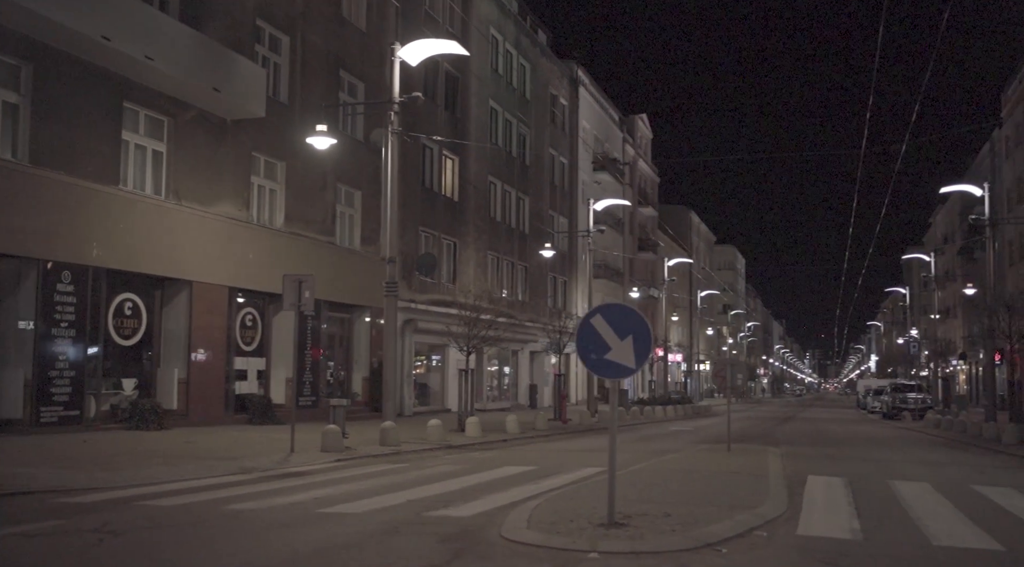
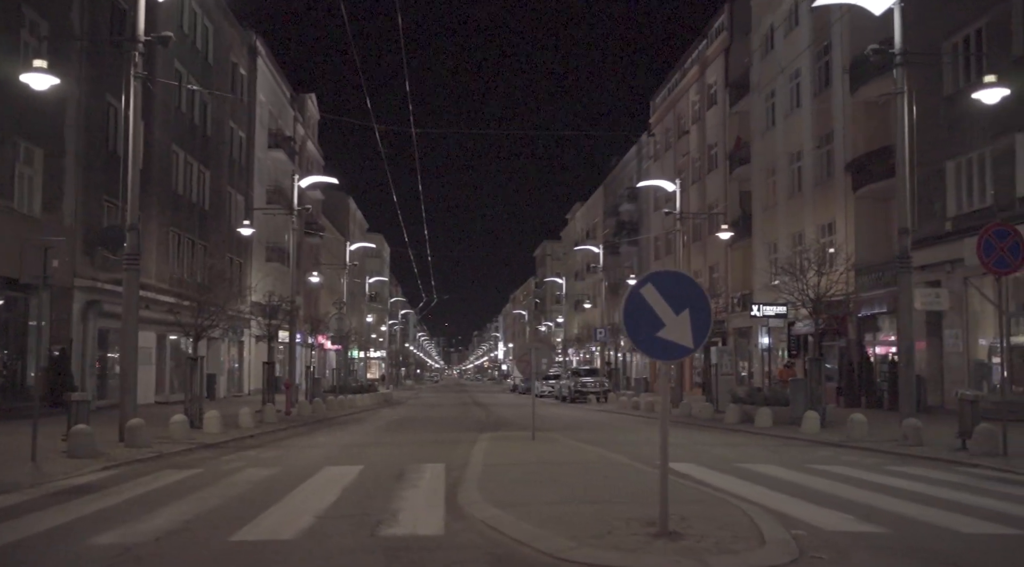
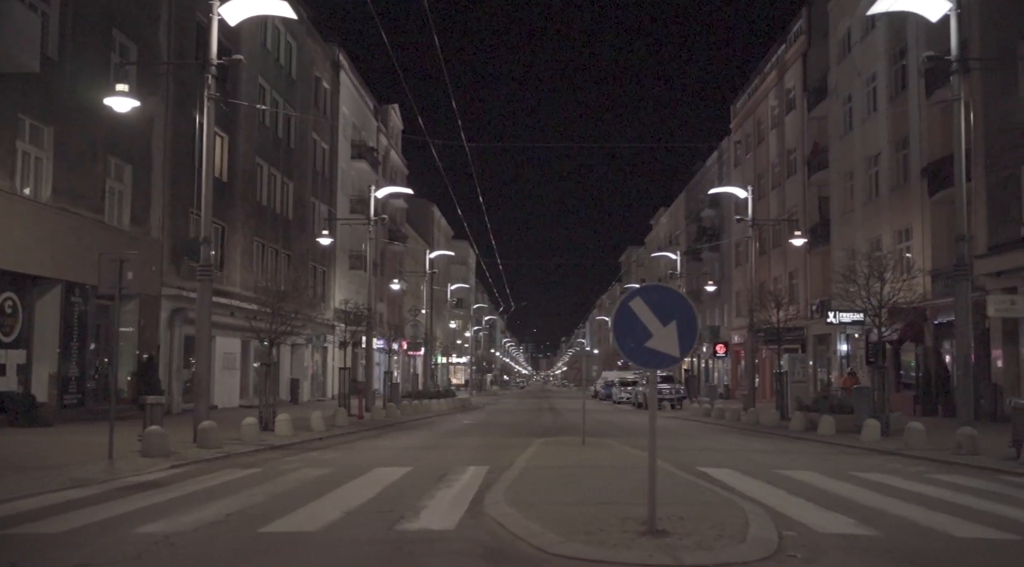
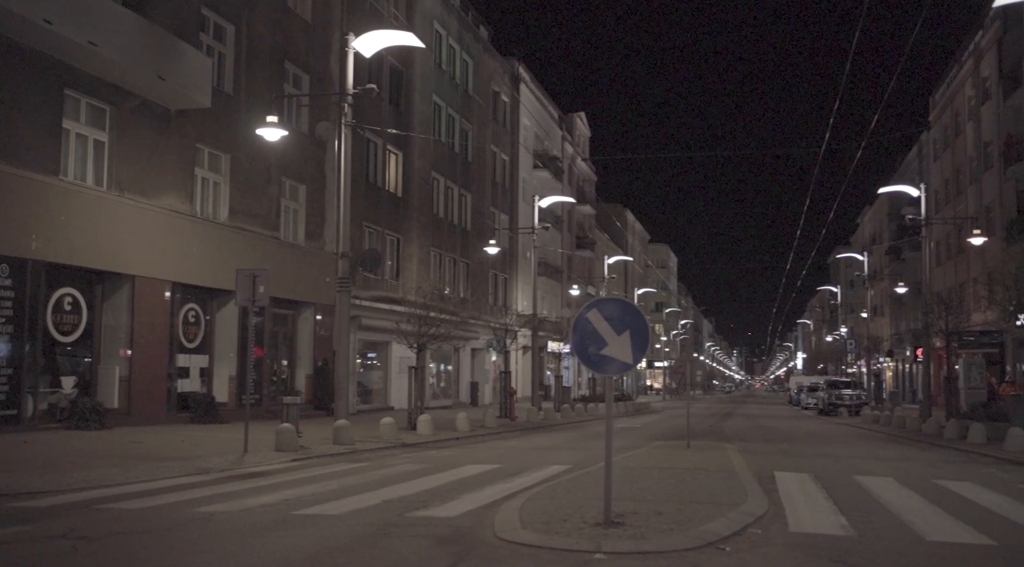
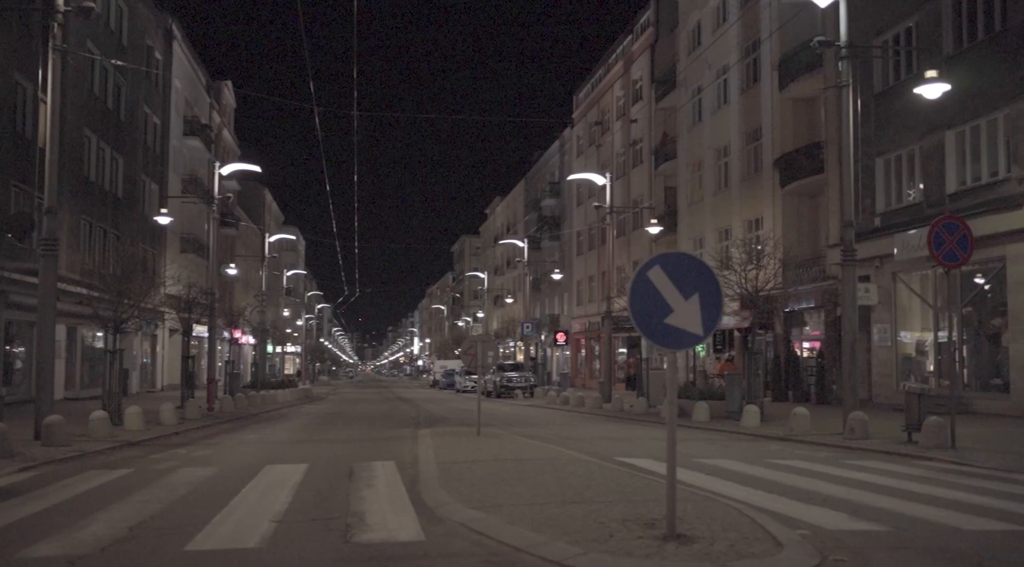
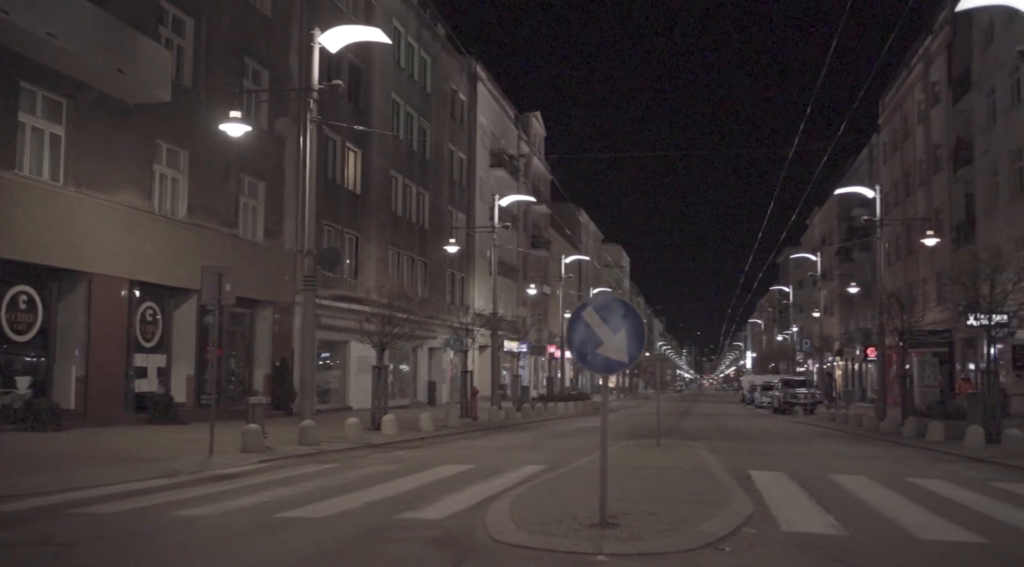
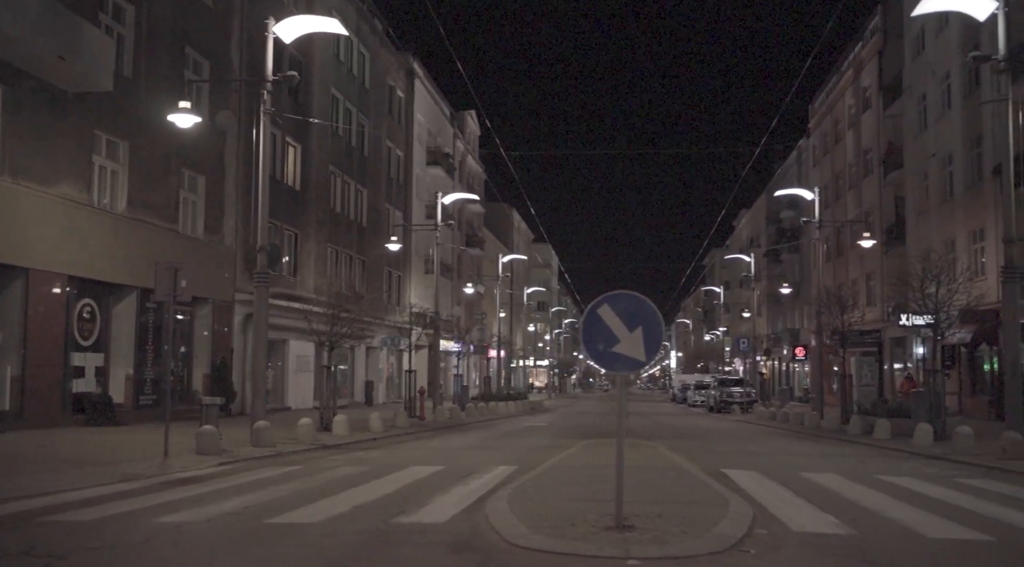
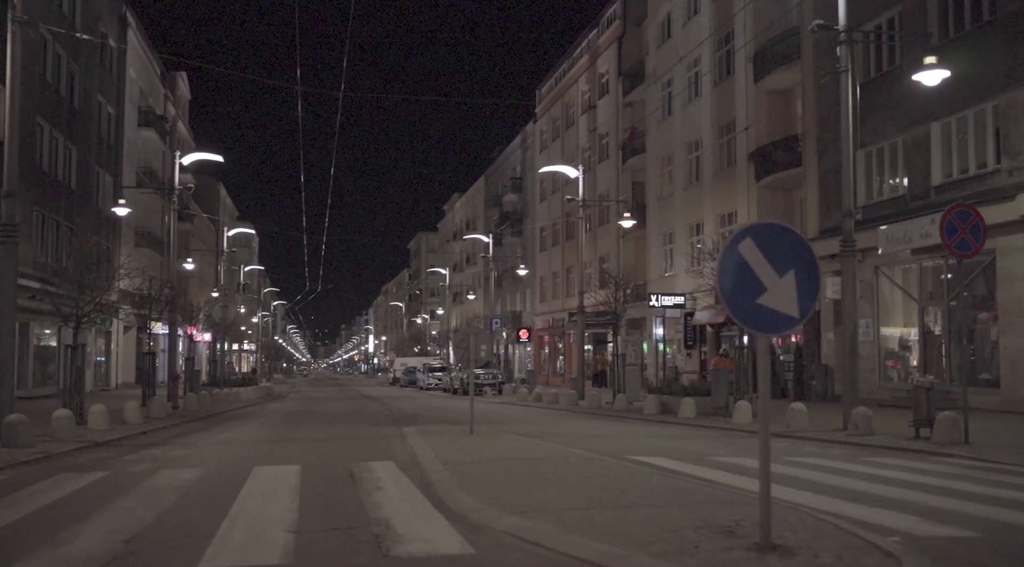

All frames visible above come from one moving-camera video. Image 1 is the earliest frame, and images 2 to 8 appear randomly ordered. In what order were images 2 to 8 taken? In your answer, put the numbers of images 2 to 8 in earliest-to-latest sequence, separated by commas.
4, 6, 7, 3, 2, 5, 8
